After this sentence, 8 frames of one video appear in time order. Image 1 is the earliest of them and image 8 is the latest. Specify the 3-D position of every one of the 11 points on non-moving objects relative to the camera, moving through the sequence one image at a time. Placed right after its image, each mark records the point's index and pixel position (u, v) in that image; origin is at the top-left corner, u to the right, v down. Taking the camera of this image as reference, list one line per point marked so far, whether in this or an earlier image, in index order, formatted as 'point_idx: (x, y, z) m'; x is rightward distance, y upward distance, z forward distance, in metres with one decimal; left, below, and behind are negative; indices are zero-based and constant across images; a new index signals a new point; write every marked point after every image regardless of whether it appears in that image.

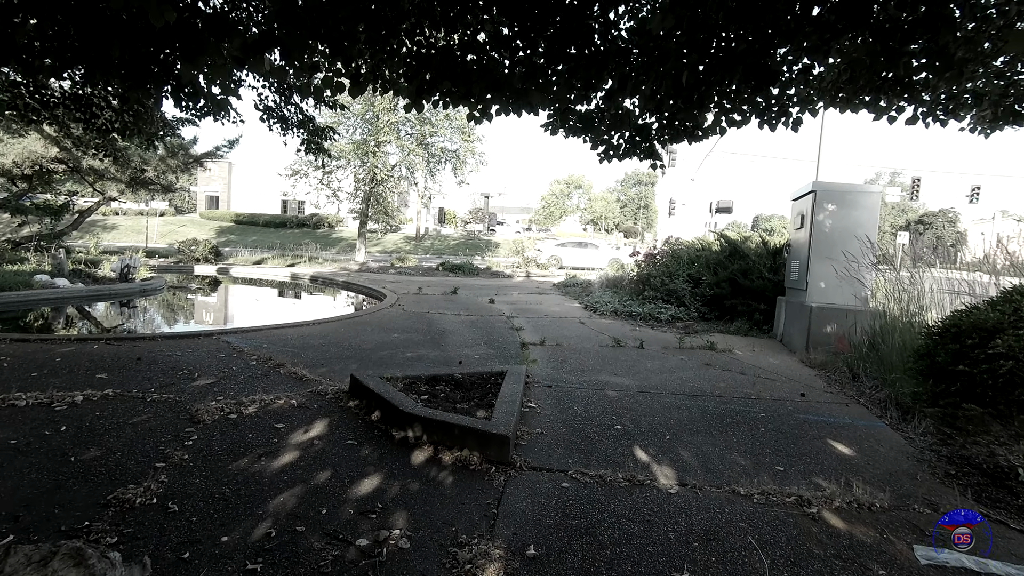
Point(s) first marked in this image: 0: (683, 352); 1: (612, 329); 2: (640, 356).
0: (+2.3, -0.9, +7.3) m
1: (+1.7, -0.7, +9.1) m
2: (+1.7, -0.9, +7.0) m
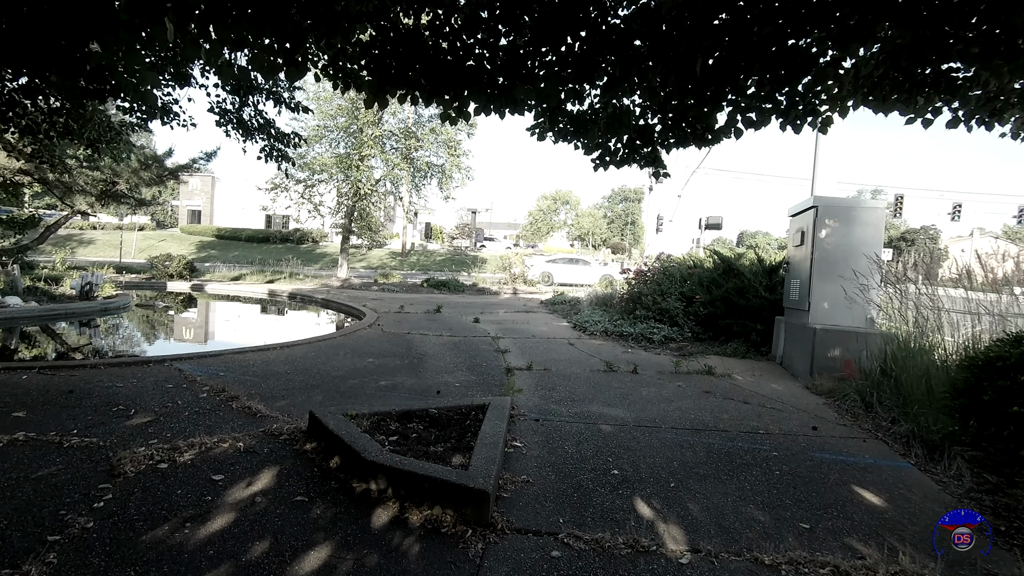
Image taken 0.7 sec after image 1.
0: (+2.1, -1.1, +6.8) m
1: (+1.5, -1.0, +8.6) m
2: (+1.5, -1.1, +6.4) m
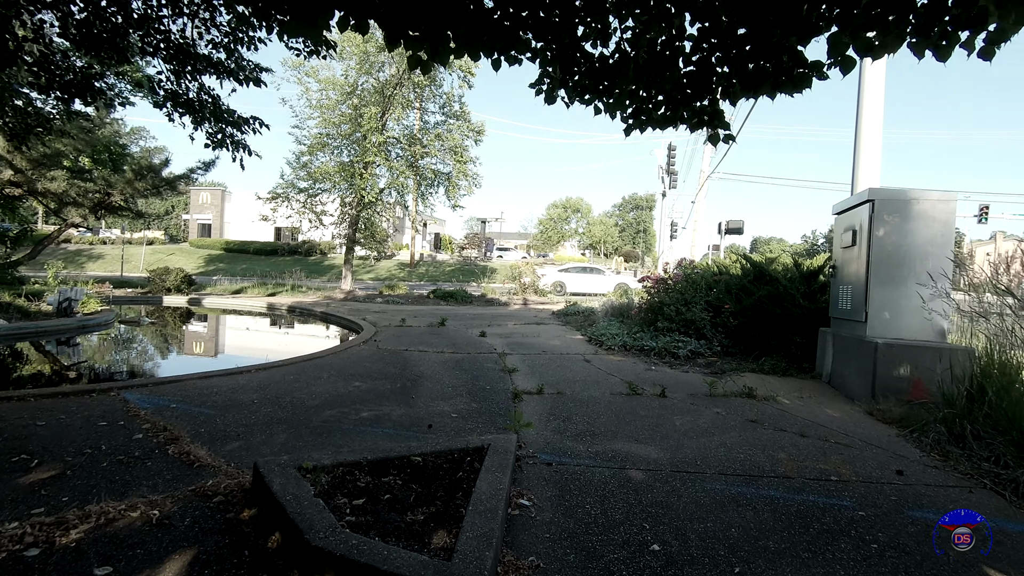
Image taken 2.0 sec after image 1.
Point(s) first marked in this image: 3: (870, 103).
0: (+2.2, -1.2, +5.8) m
1: (+1.6, -1.2, +7.6) m
2: (+1.6, -1.2, +5.5) m
3: (+5.2, +2.7, +7.8) m
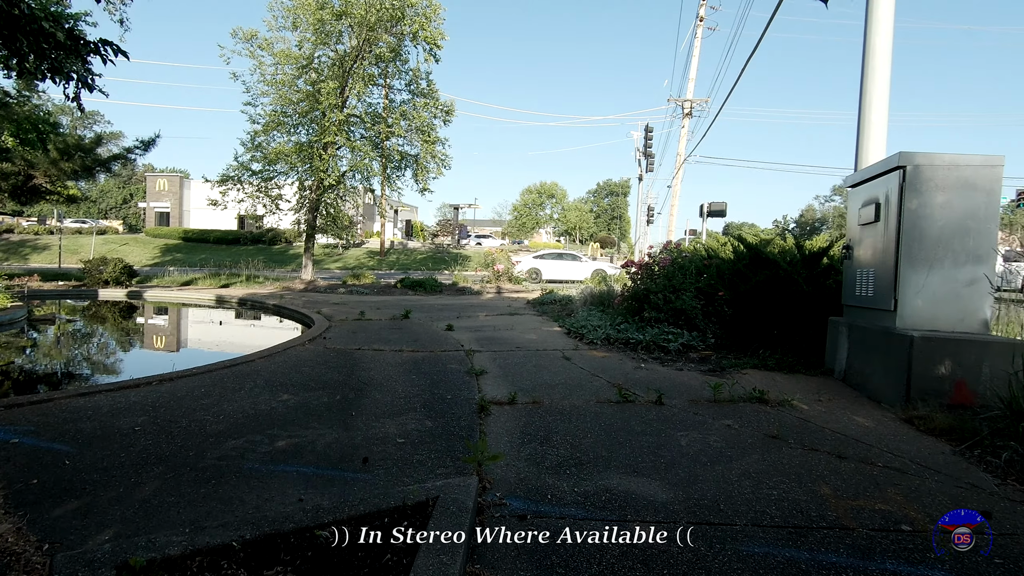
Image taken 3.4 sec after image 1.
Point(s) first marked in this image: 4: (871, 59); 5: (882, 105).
0: (+1.9, -1.1, +4.8) m
1: (+1.2, -1.0, +6.6) m
2: (+1.3, -1.1, +4.4) m
3: (+4.7, +2.9, +6.9) m
4: (+4.6, +2.9, +6.9) m
5: (+4.7, +2.3, +6.8) m
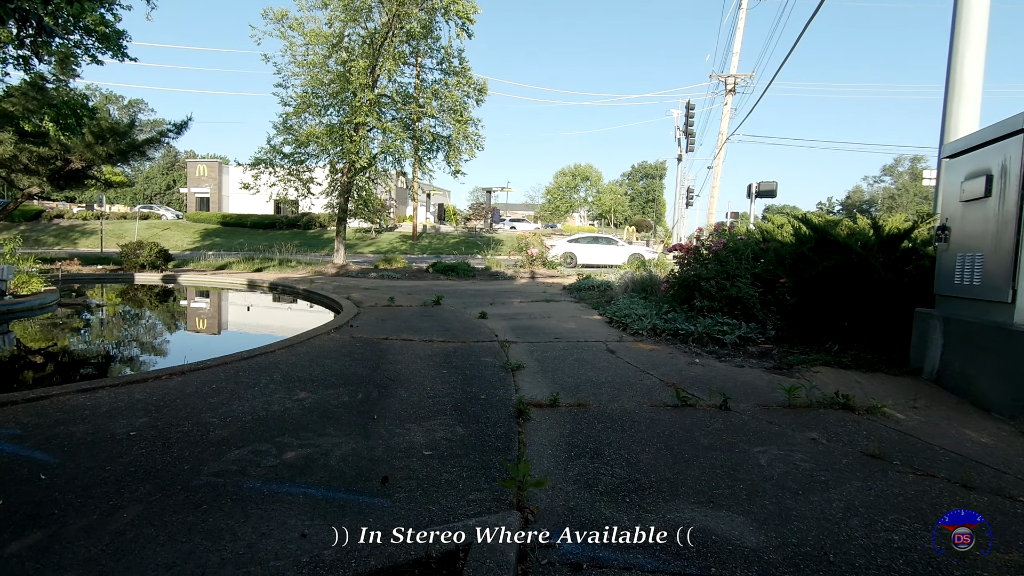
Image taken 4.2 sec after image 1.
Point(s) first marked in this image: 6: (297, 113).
0: (+2.2, -1.0, +4.1) m
1: (+1.6, -0.8, +5.9) m
2: (+1.6, -1.0, +3.8) m
3: (+5.2, +3.0, +5.9) m
4: (+5.1, +3.0, +5.9) m
5: (+5.2, +2.4, +5.8) m
6: (-8.0, +6.5, +20.0) m
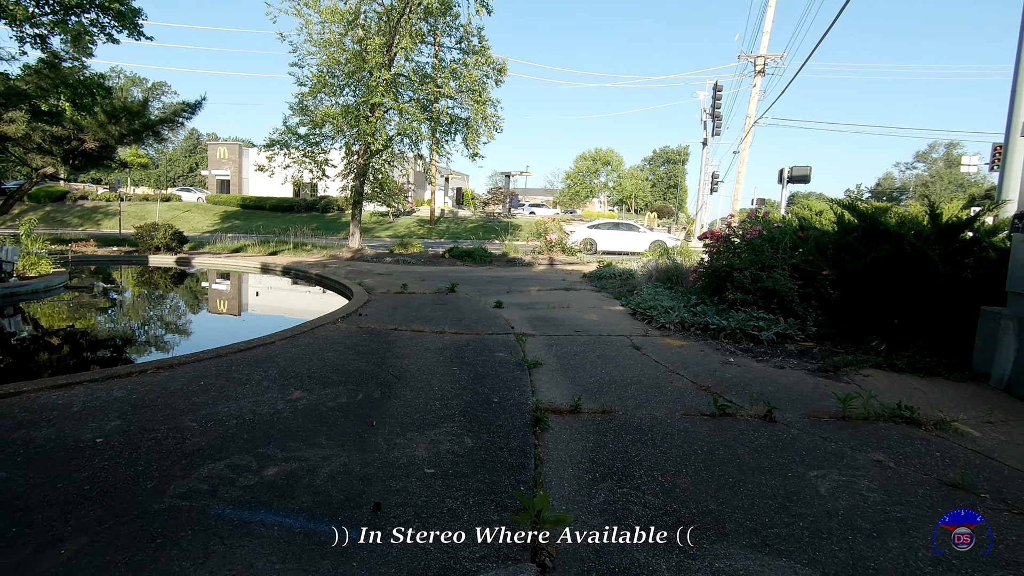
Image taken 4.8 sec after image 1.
0: (+2.3, -1.0, +3.5) m
1: (+1.8, -0.8, +5.4) m
2: (+1.7, -1.0, +3.2) m
3: (+5.4, +3.1, +5.1) m
4: (+5.3, +3.1, +5.1) m
5: (+5.4, +2.5, +5.1) m
6: (-7.2, +7.1, +19.6) m
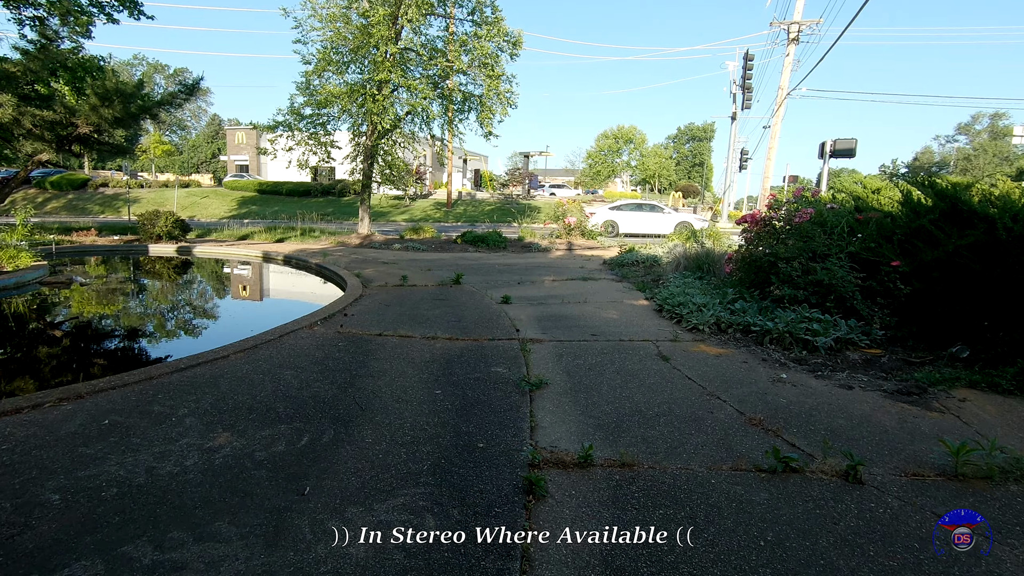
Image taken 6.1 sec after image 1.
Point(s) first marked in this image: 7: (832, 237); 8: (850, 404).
0: (+2.3, -1.1, +2.5) m
1: (+1.8, -0.8, +4.3) m
2: (+1.6, -1.1, +2.2) m
3: (+5.3, +3.1, +3.8) m
4: (+5.2, +3.1, +3.8) m
5: (+5.3, +2.5, +3.8) m
6: (-6.7, +7.5, +18.6) m
7: (+3.8, +0.6, +6.5) m
8: (+2.5, -0.8, +3.9) m
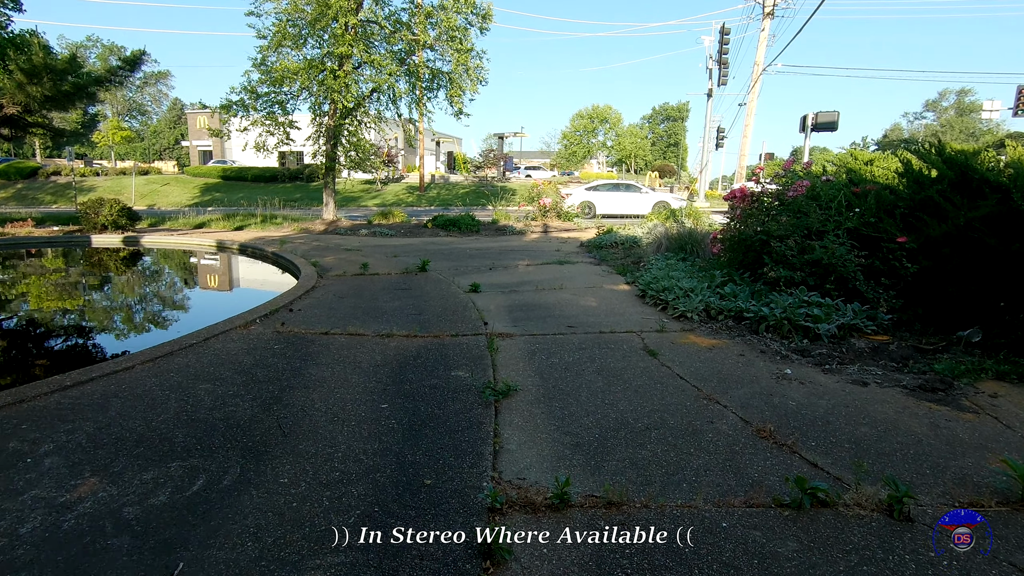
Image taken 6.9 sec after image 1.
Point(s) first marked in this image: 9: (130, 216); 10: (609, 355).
0: (+2.1, -1.0, +1.9) m
1: (+1.5, -0.6, +3.7) m
2: (+1.4, -1.1, +1.6) m
3: (+5.0, +3.3, +3.2) m
4: (+4.9, +3.3, +3.2) m
5: (+5.0, +2.6, +3.2) m
6: (-7.7, +7.8, +17.4) m
7: (+3.5, +0.8, +5.9) m
8: (+2.2, -0.7, +3.3) m
9: (-11.2, +2.1, +15.9) m
10: (+0.8, -0.5, +4.4) m
